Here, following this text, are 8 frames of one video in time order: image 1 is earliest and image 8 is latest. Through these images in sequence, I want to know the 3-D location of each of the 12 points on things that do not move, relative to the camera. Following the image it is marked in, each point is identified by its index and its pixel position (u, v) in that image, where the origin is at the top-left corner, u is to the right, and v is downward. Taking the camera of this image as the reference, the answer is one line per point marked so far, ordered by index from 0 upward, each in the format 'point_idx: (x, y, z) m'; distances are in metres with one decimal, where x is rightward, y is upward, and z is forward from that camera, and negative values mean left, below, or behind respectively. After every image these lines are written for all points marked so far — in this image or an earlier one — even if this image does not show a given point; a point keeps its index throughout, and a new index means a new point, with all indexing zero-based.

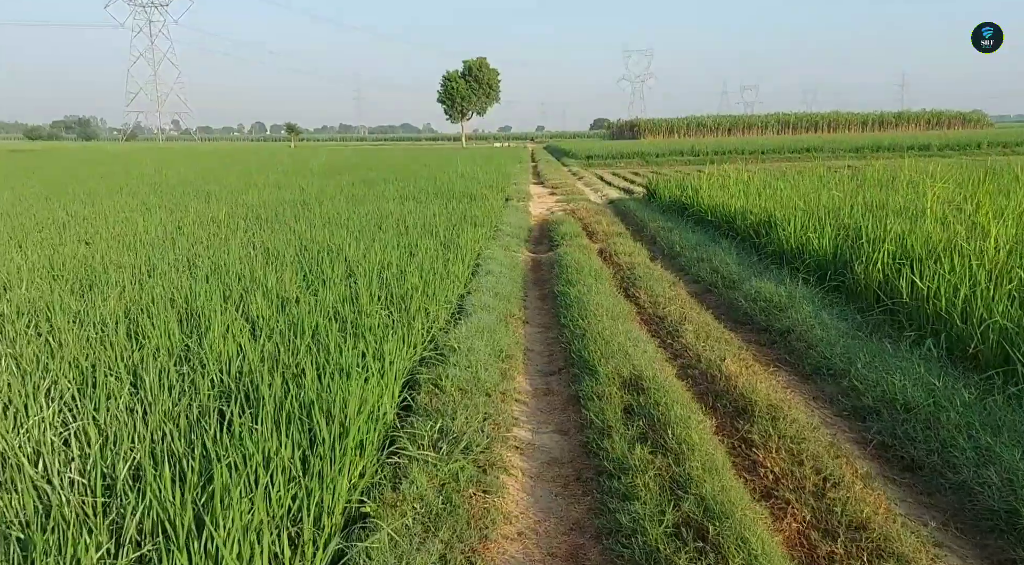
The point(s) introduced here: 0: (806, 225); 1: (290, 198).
0: (+2.8, +0.5, +7.2) m
1: (-3.9, +1.5, +13.6) m
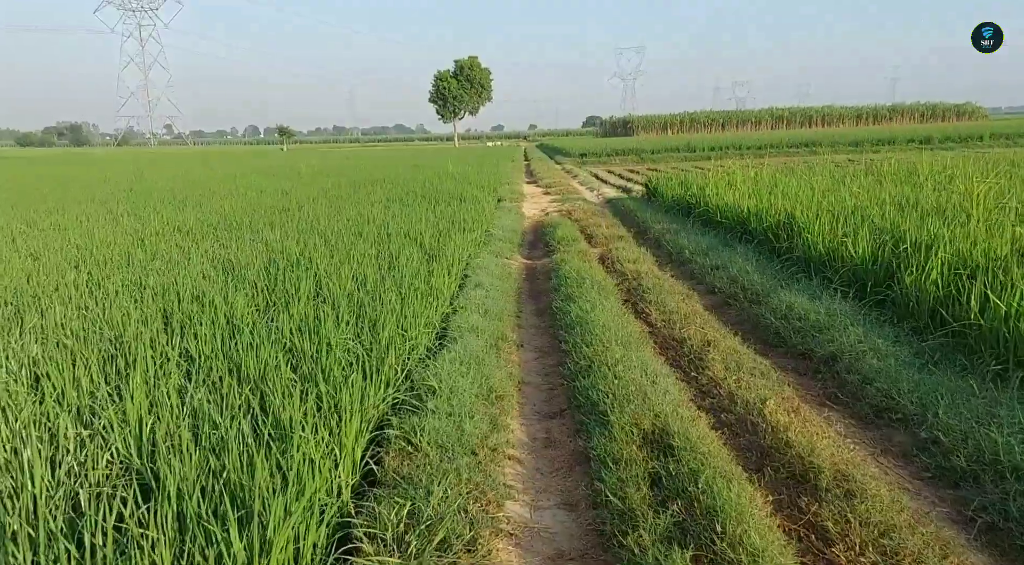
0: (+2.7, +0.5, +6.4) m
1: (-4.1, +1.3, +12.8) m
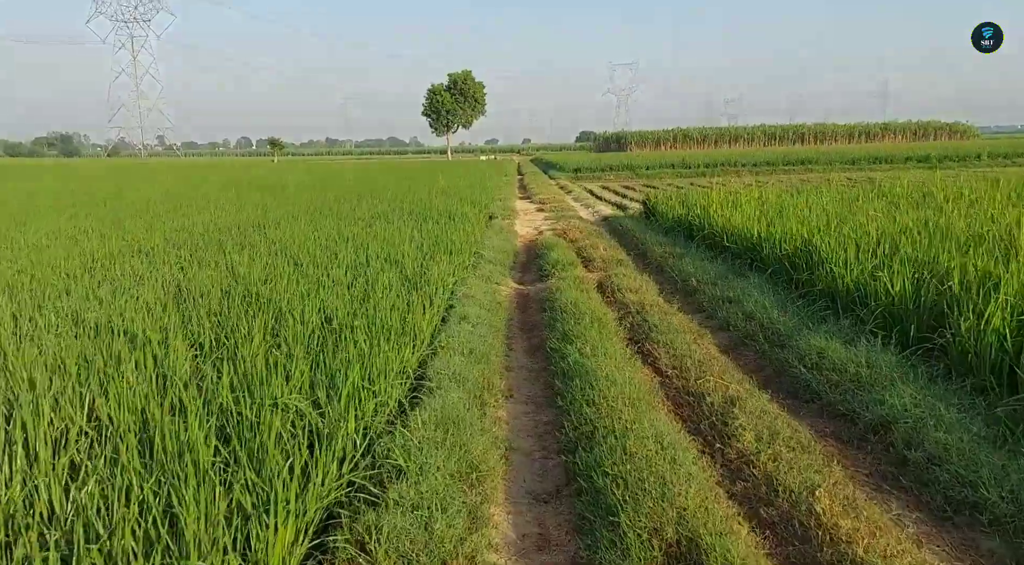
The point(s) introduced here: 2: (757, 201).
0: (+2.6, +0.2, +5.7) m
1: (-4.2, +1.0, +12.0) m
2: (+3.4, +1.1, +10.6) m
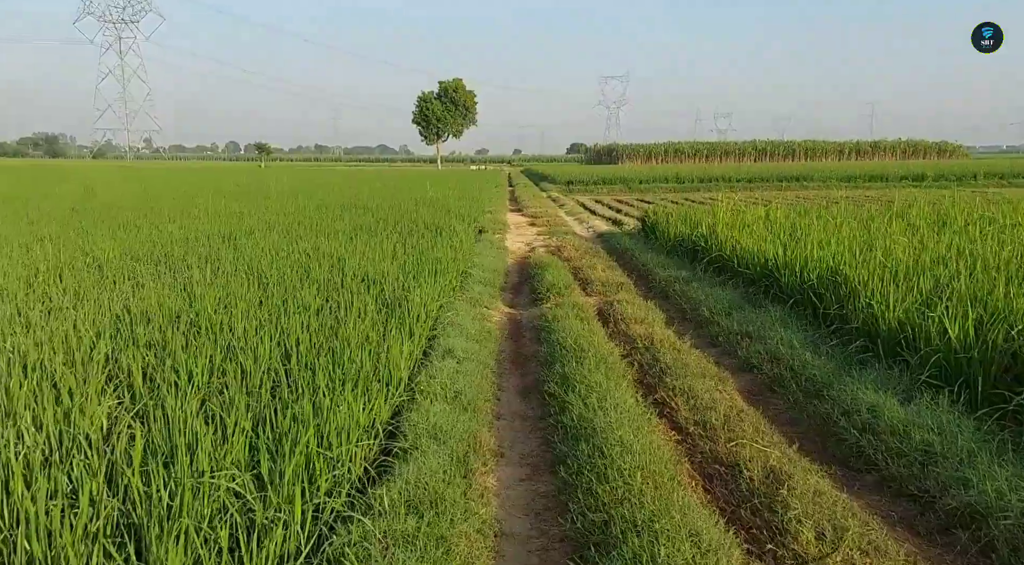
0: (+2.6, -0.1, +5.1) m
1: (-4.3, +0.8, +11.2) m
2: (+3.3, +0.8, +9.9) m
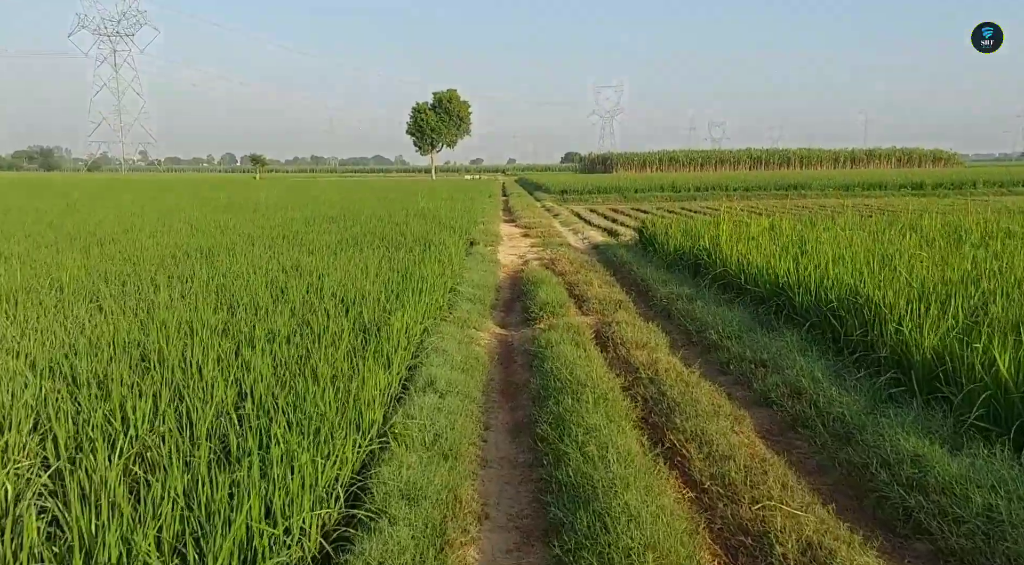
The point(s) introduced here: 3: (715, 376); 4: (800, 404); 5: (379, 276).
0: (+2.5, -0.2, +4.5) m
1: (-4.5, +0.5, +10.7) m
2: (+3.2, +0.6, +9.4) m
3: (+1.3, -0.6, +5.0) m
4: (+1.6, -0.6, +4.1) m
5: (-1.4, +0.1, +7.9) m
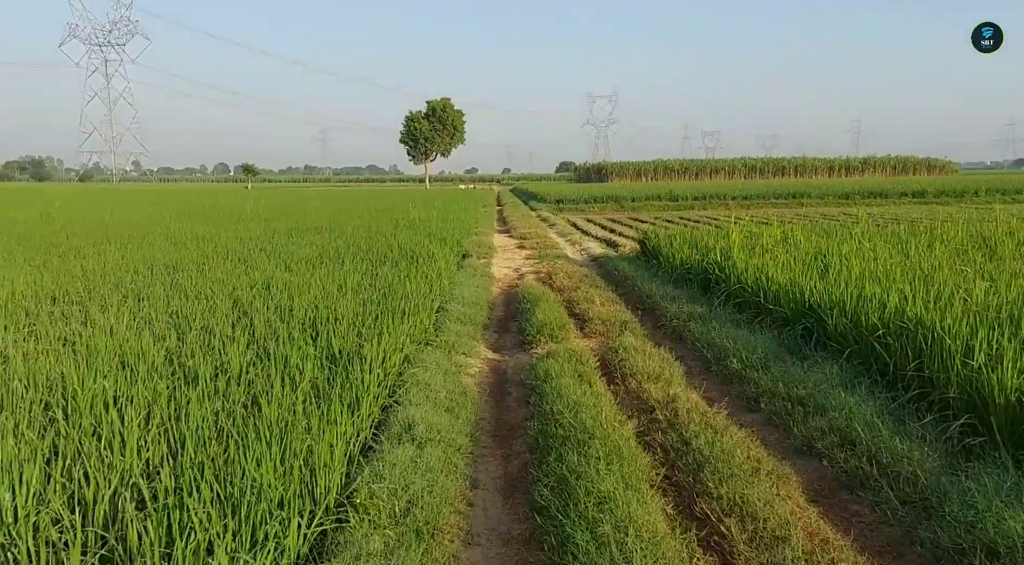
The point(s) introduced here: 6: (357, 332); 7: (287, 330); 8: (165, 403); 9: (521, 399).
0: (+2.5, -0.3, +3.8) m
1: (-4.5, +0.3, +9.9) m
2: (+3.1, +0.4, +8.7) m
3: (+1.3, -0.8, +4.3) m
4: (+1.5, -0.8, +3.4) m
5: (-1.4, -0.1, +7.1) m
6: (-1.1, -0.4, +5.5) m
7: (-1.6, -0.3, +5.4) m
8: (-1.6, -0.6, +3.6) m
9: (+0.1, -0.8, +5.0) m
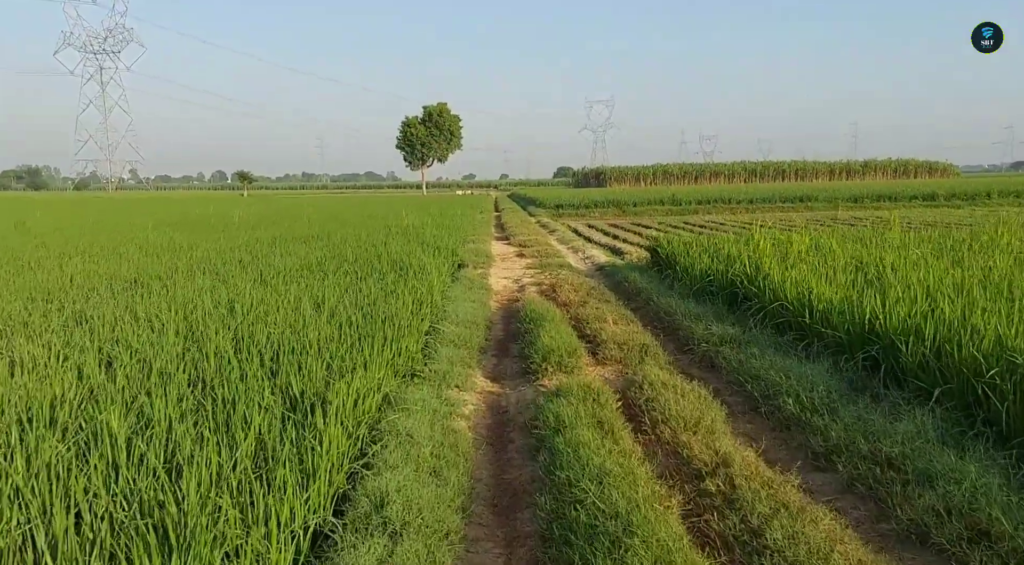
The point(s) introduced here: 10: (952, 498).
0: (+2.5, -0.4, +2.8) m
1: (-4.5, +0.1, +8.9) m
2: (+3.1, +0.3, +7.7) m
3: (+1.3, -0.9, +3.3) m
4: (+1.5, -0.9, +2.4) m
5: (-1.4, -0.3, +6.1) m
6: (-1.1, -0.5, +4.5) m
7: (-1.6, -0.5, +4.4) m
8: (-1.6, -0.7, +2.6) m
9: (+0.1, -0.9, +4.0) m
10: (+1.6, -0.8, +2.7) m
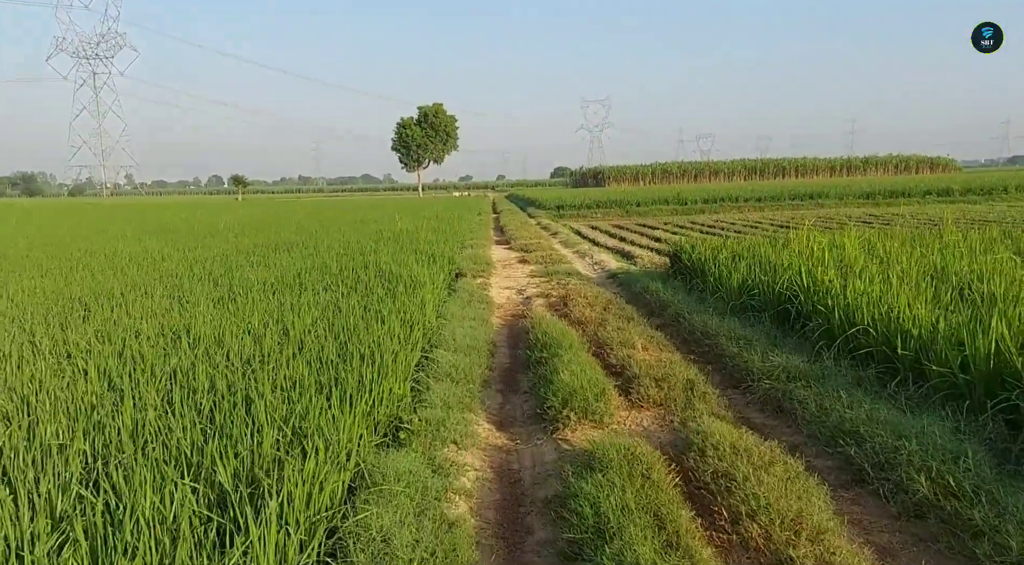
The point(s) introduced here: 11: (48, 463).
0: (+2.5, -0.5, +1.7) m
1: (-4.5, -0.1, +7.7) m
2: (+3.2, +0.2, +6.6) m
3: (+1.4, -1.0, +2.1) m
4: (+1.6, -1.0, +1.2) m
5: (-1.4, -0.4, +4.9) m
6: (-1.0, -0.6, +3.4) m
7: (-1.5, -0.6, +3.2) m
8: (-1.5, -0.8, +1.4) m
9: (+0.2, -1.0, +2.8) m
10: (+1.7, -0.9, +1.6) m
11: (-1.8, -0.7, +3.0) m
